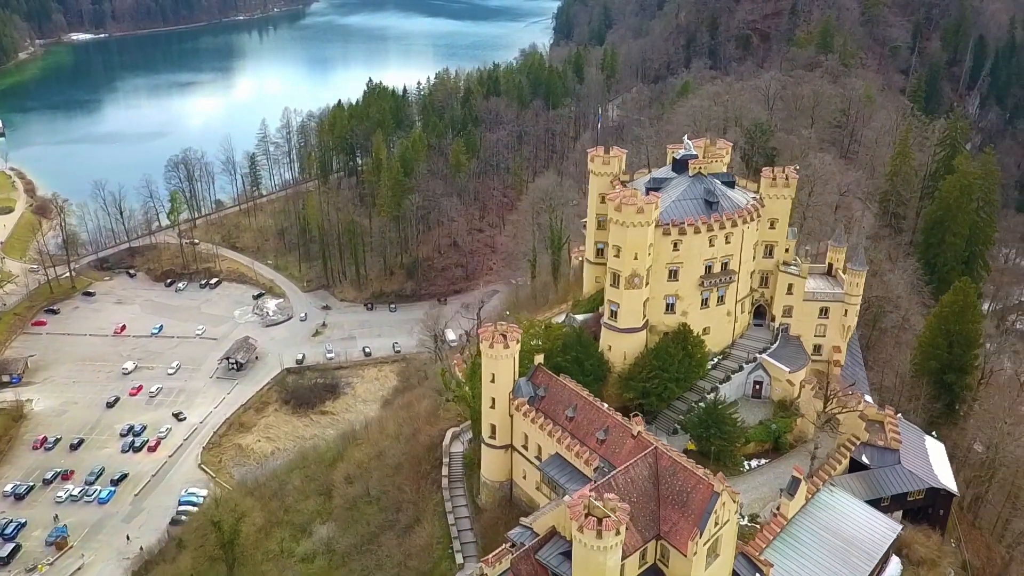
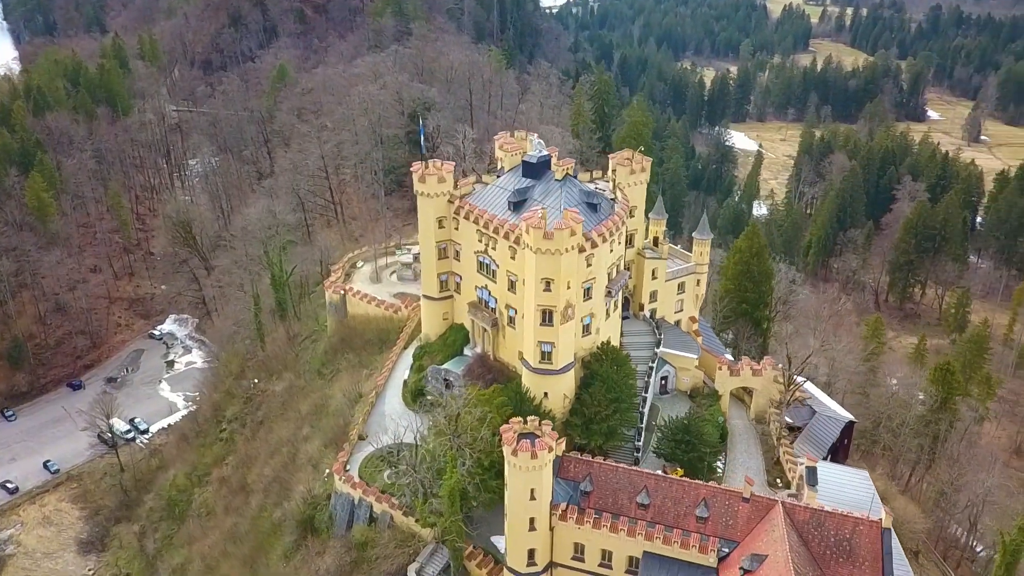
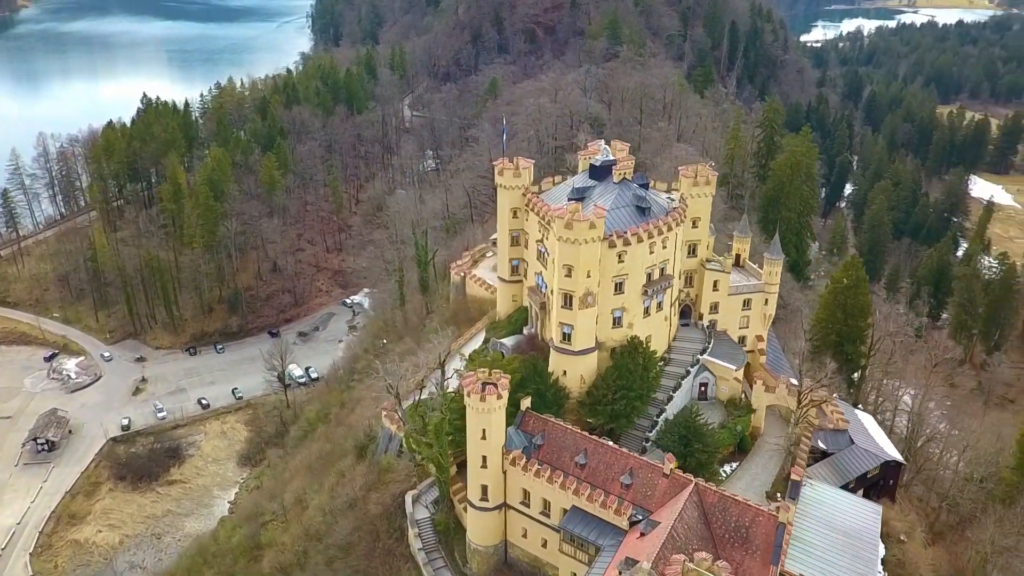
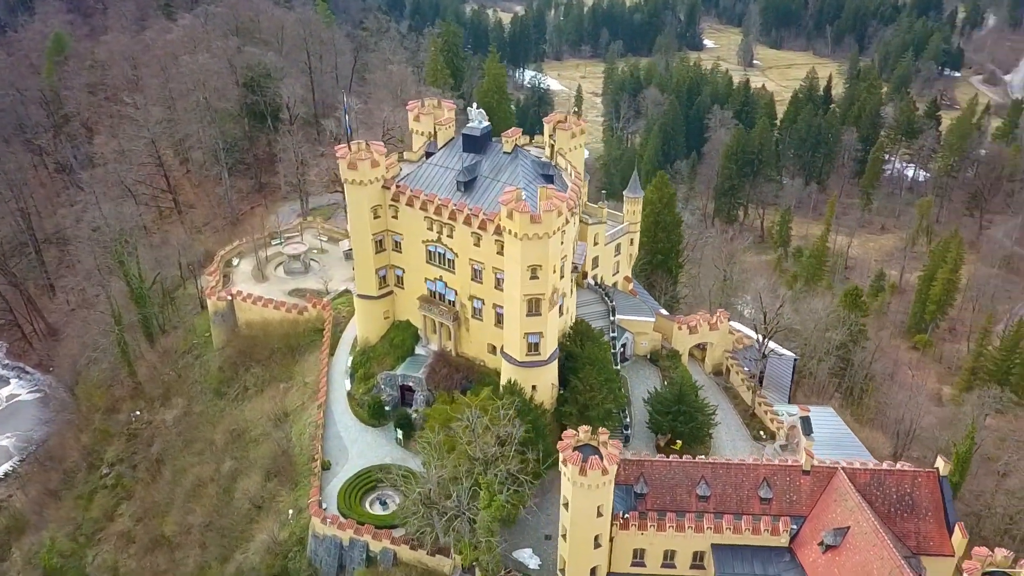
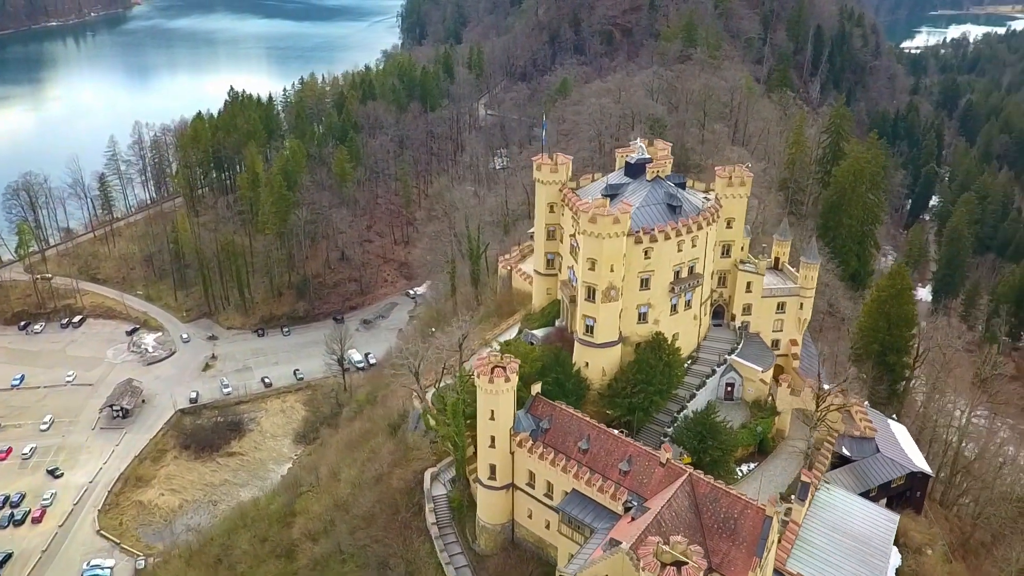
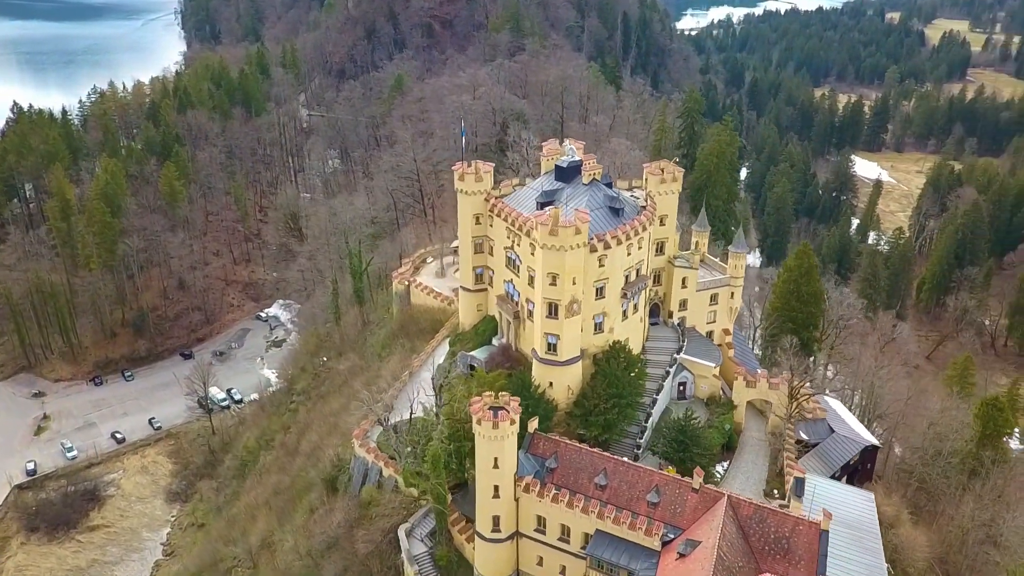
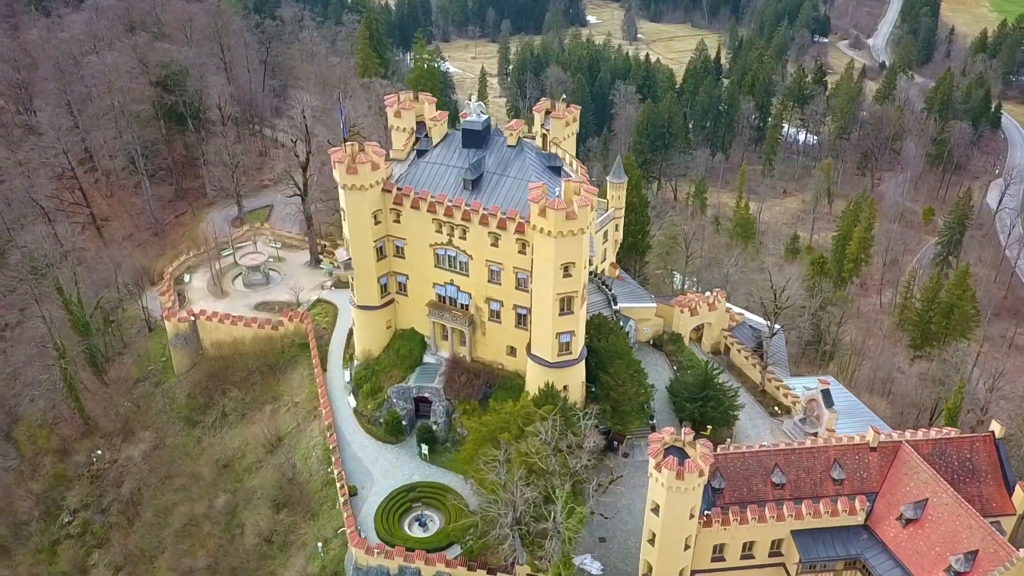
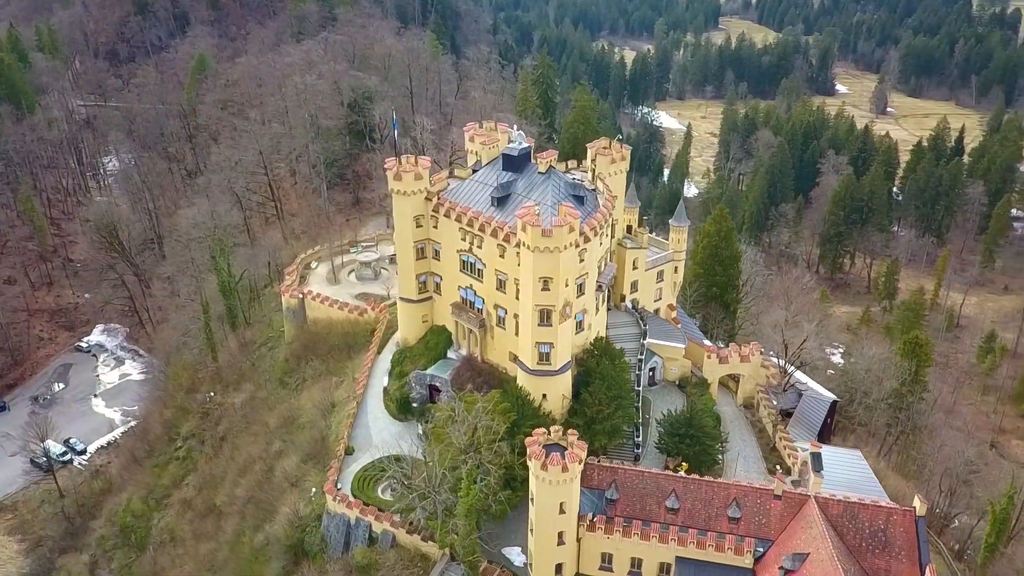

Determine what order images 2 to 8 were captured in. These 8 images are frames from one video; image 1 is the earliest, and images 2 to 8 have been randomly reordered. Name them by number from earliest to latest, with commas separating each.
5, 3, 6, 2, 8, 4, 7
